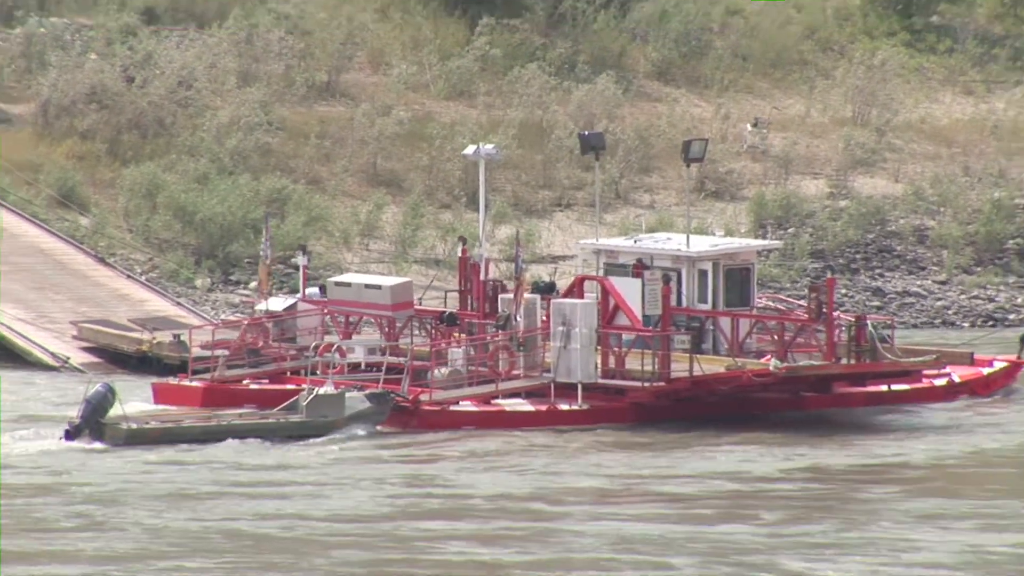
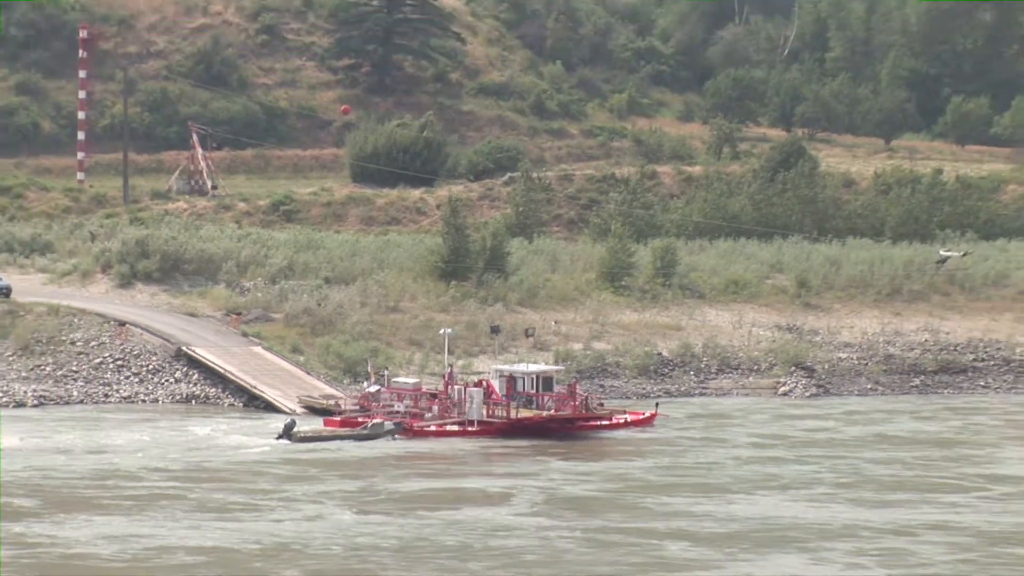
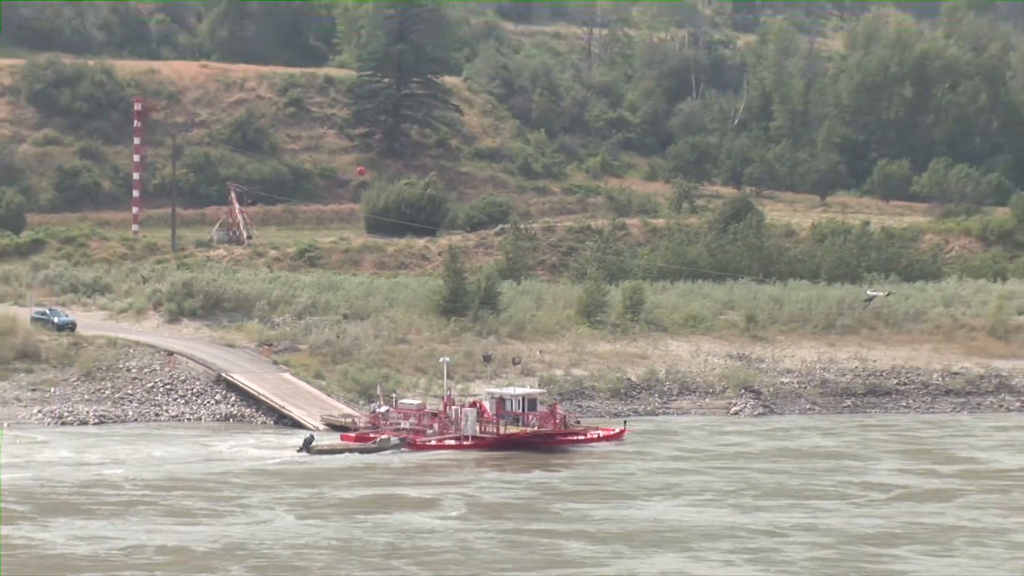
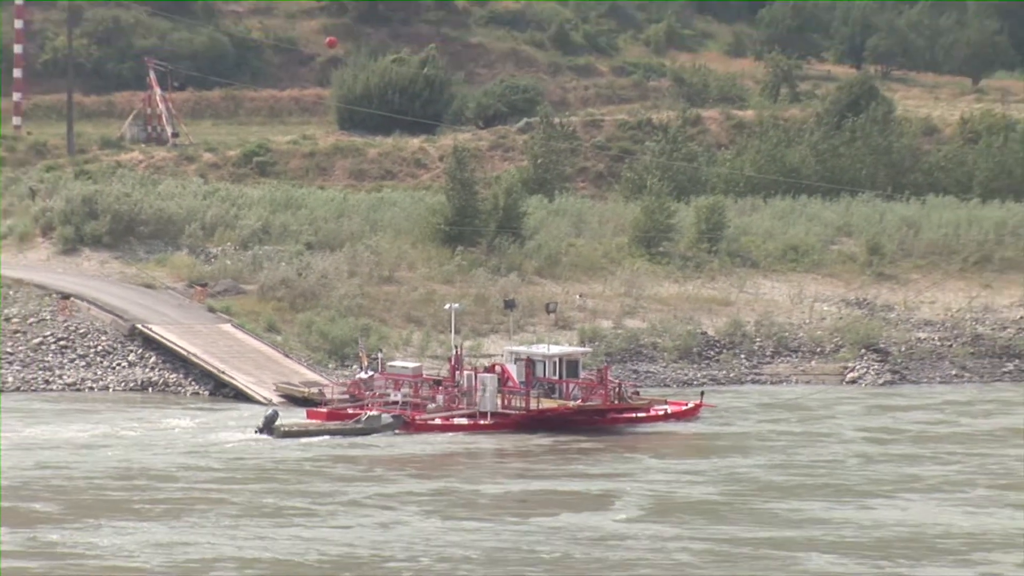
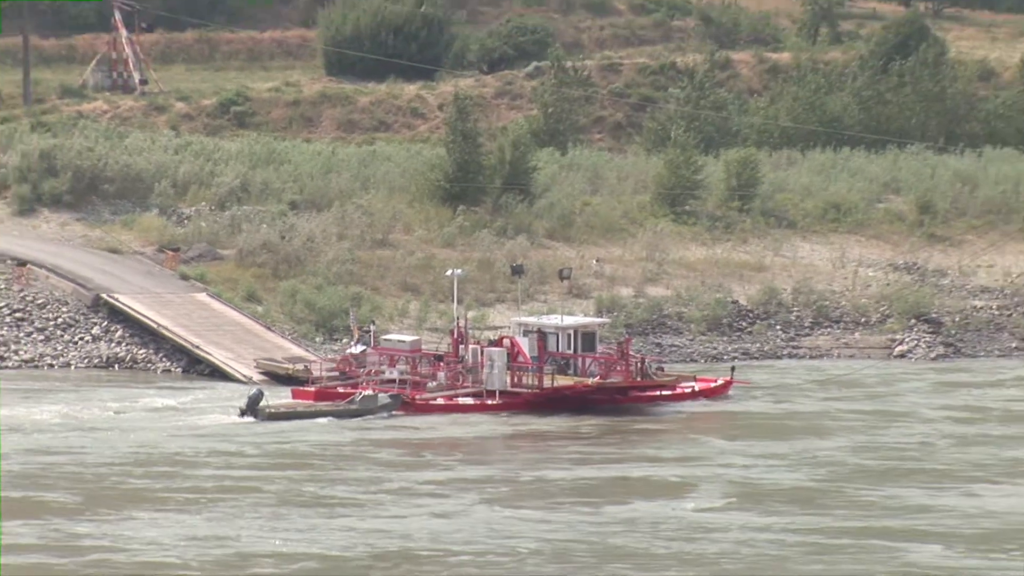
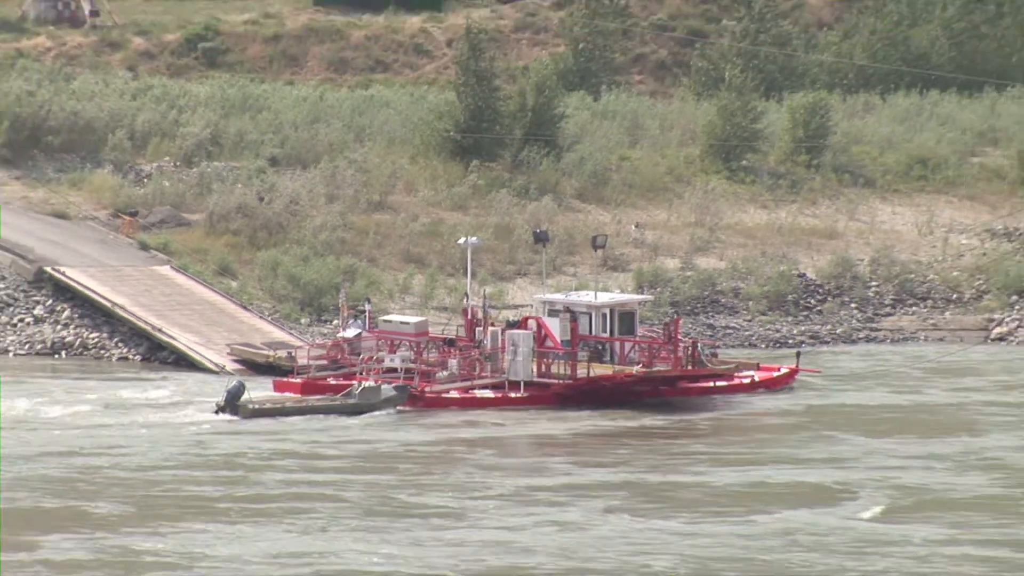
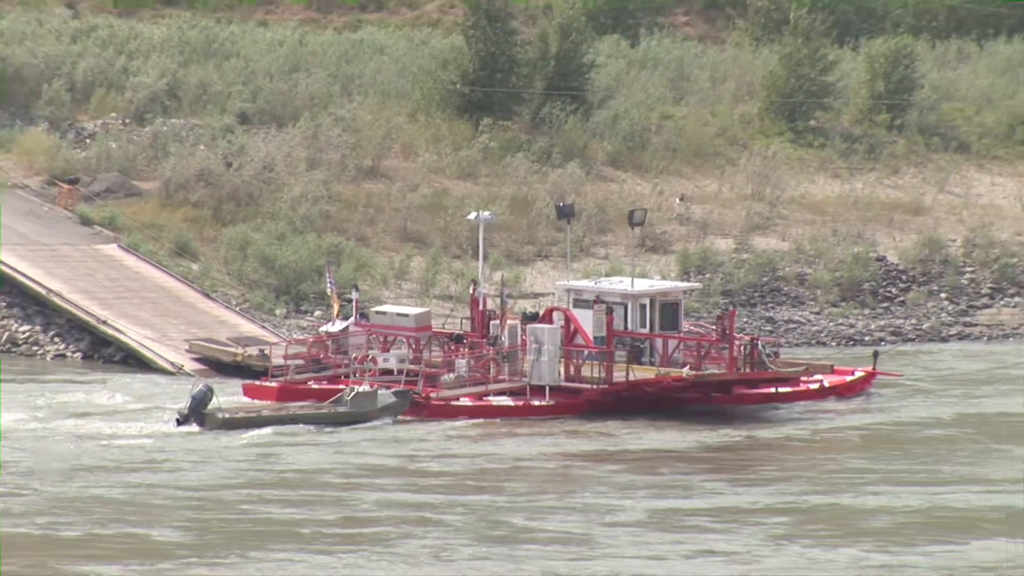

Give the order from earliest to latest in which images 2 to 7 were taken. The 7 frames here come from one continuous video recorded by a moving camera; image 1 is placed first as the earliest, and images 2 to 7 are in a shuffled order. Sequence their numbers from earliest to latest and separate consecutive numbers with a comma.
7, 6, 5, 4, 2, 3
